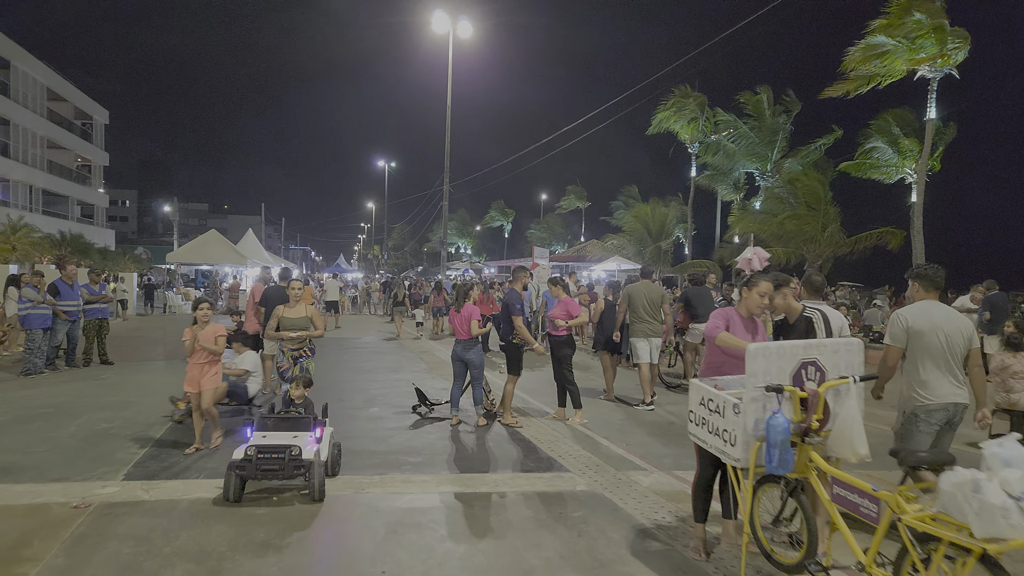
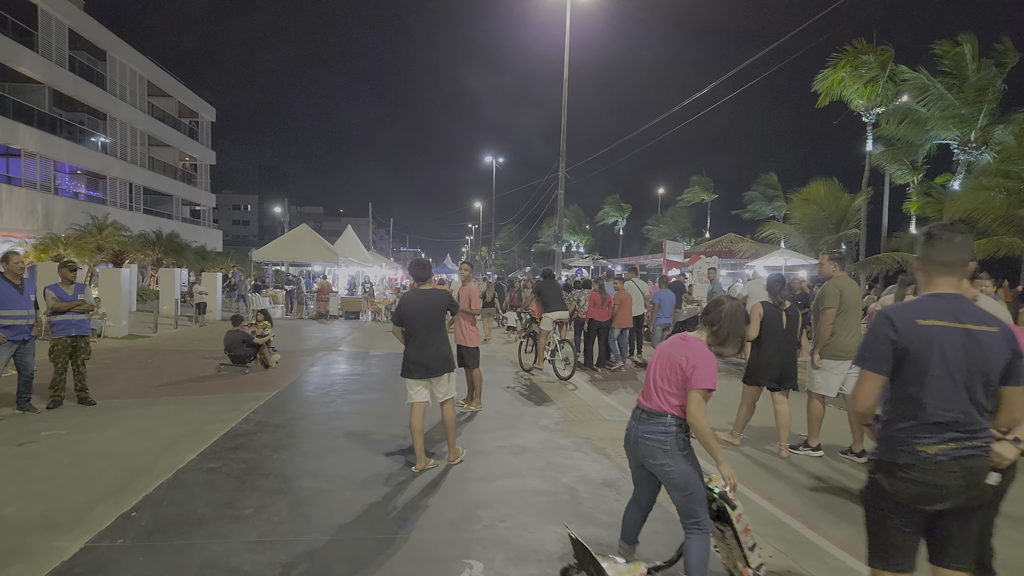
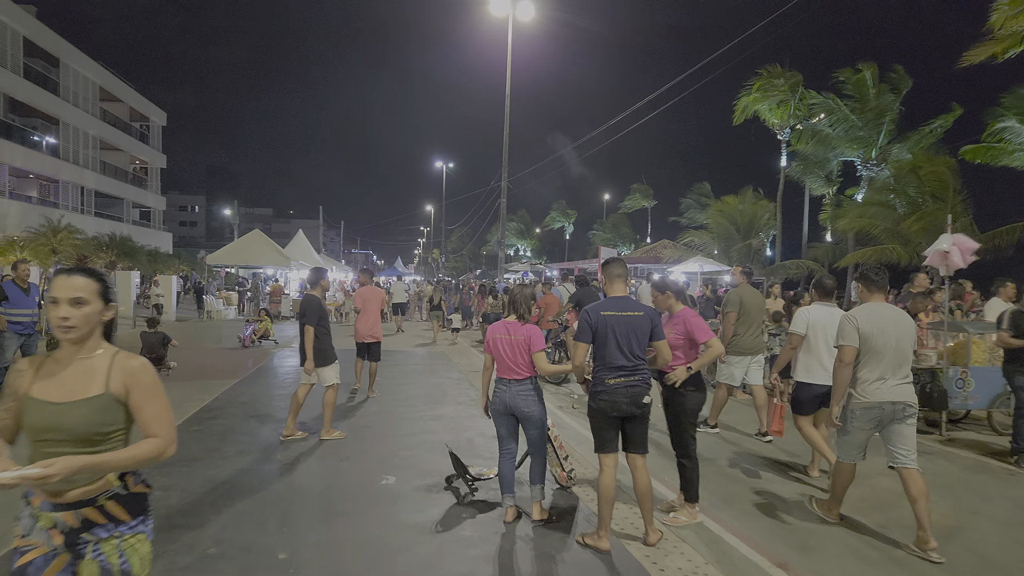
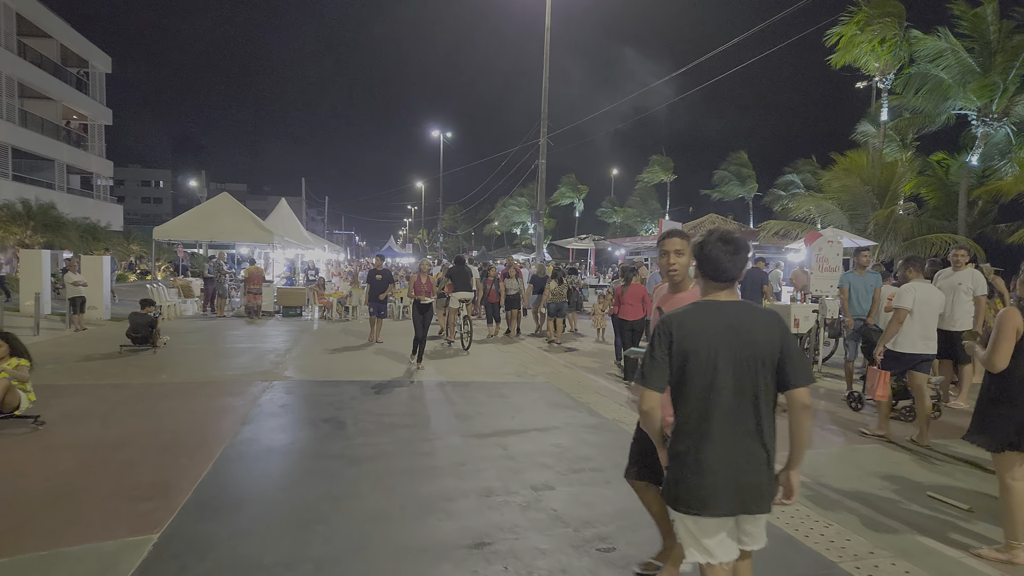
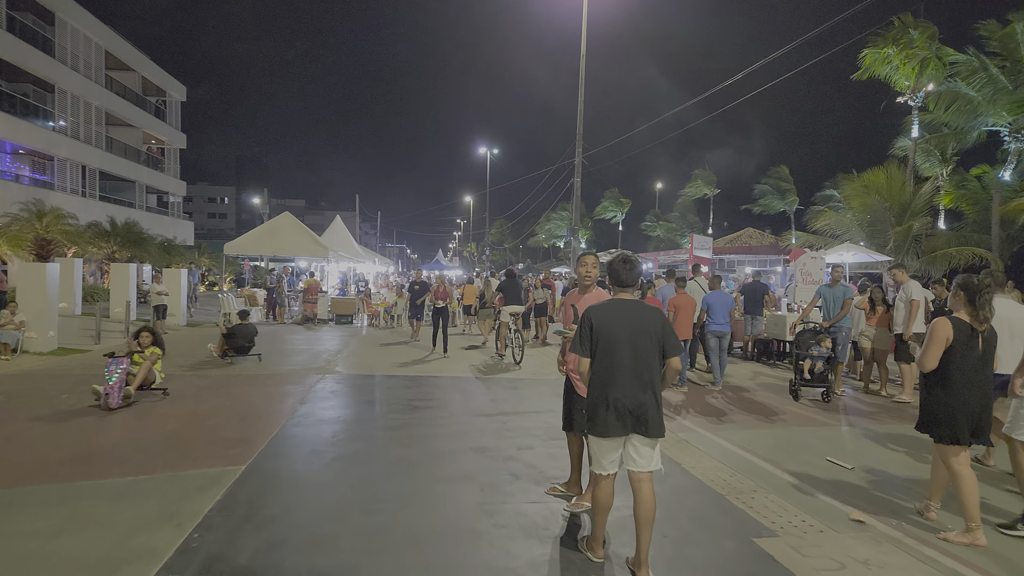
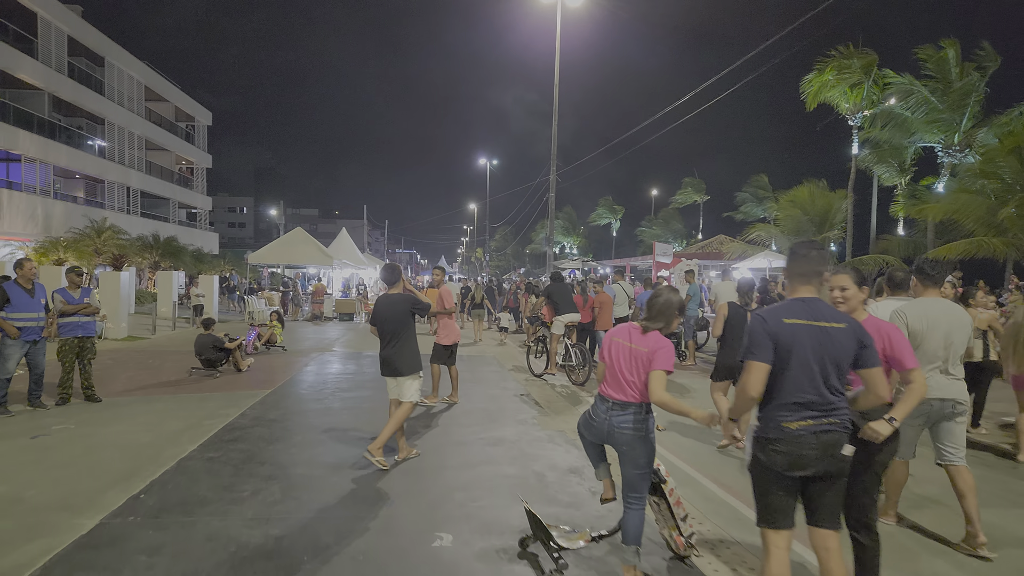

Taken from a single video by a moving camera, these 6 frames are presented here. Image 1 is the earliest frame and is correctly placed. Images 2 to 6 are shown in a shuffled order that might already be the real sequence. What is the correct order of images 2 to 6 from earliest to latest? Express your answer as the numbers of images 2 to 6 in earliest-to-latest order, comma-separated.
3, 6, 2, 5, 4
